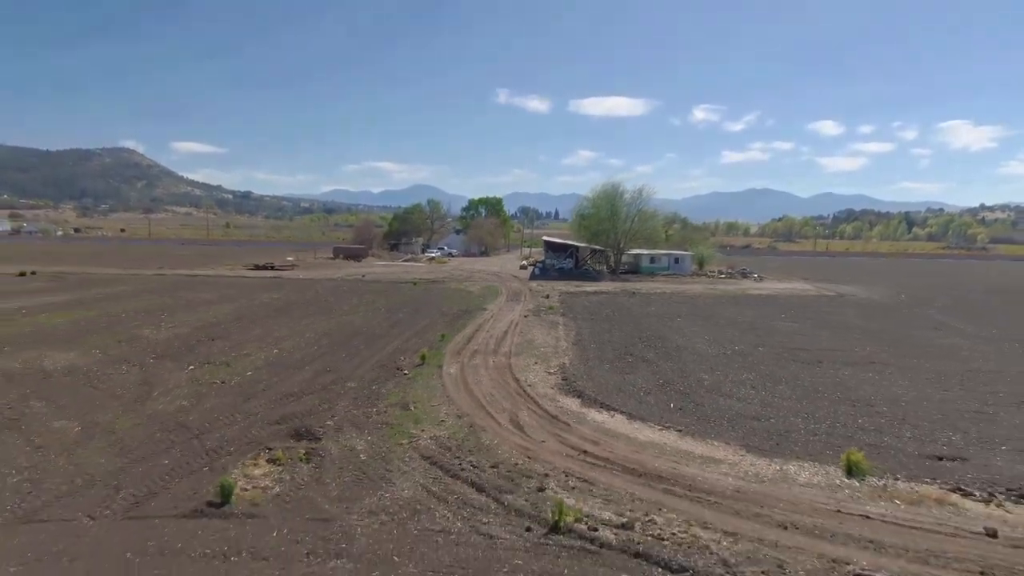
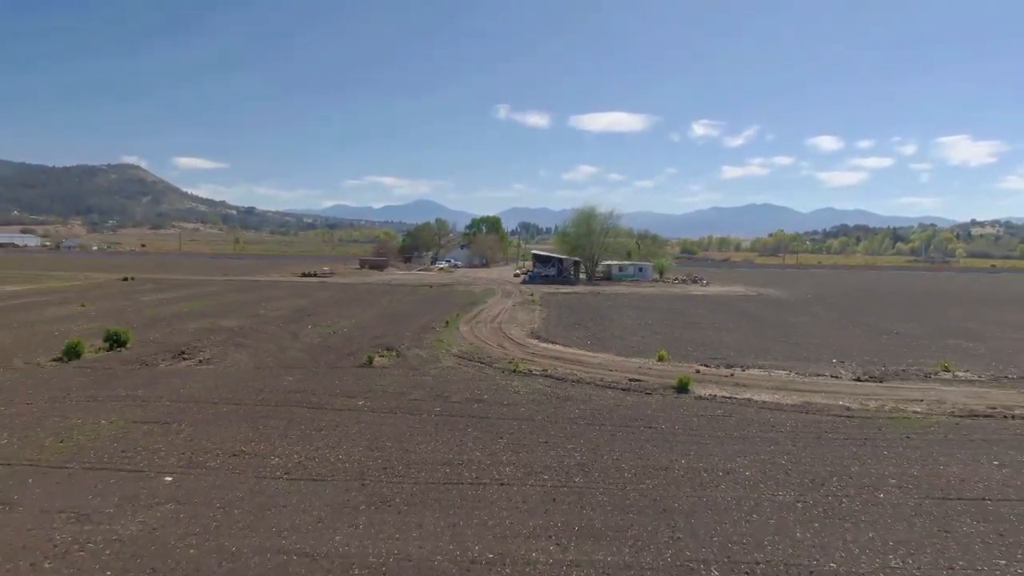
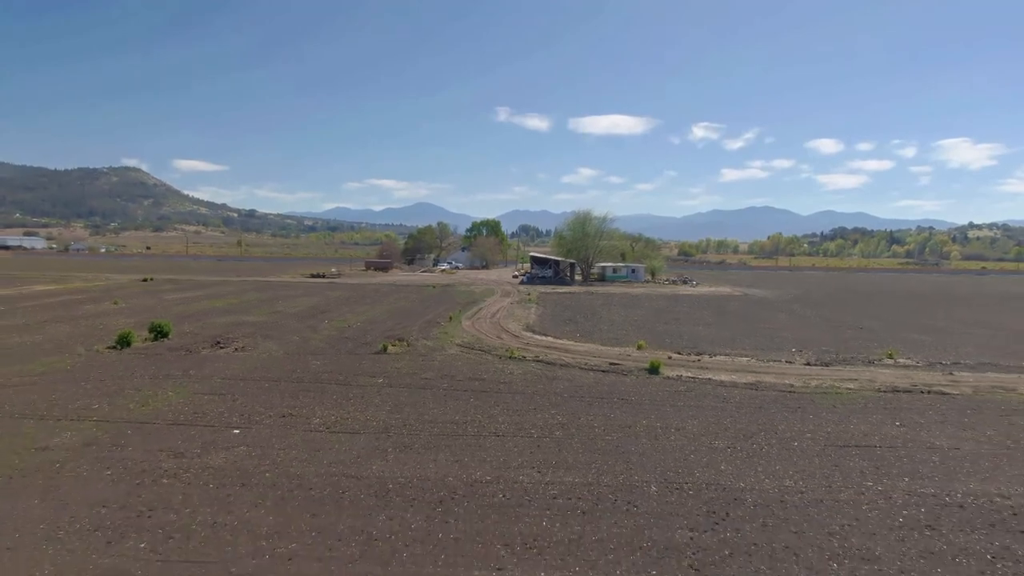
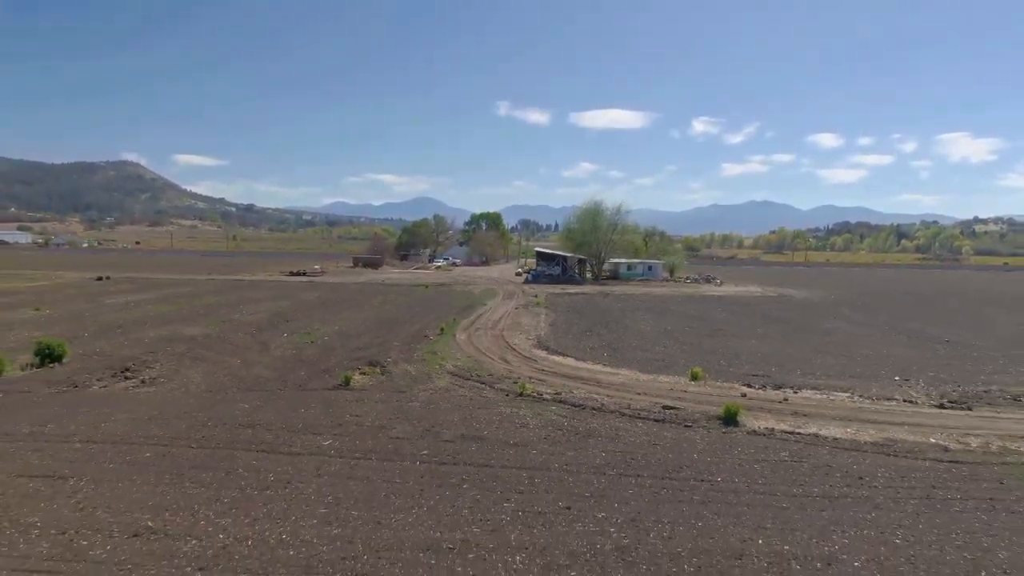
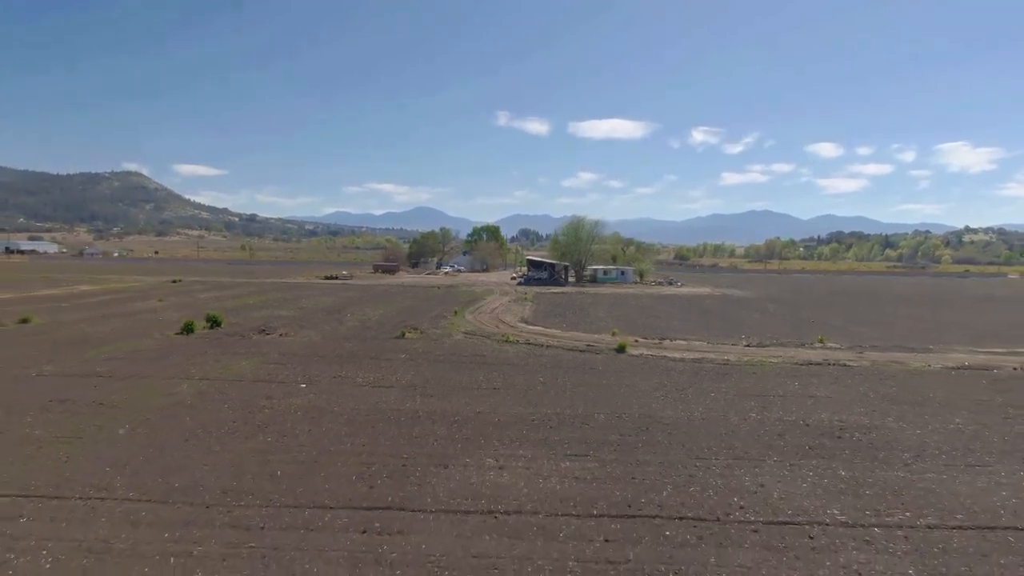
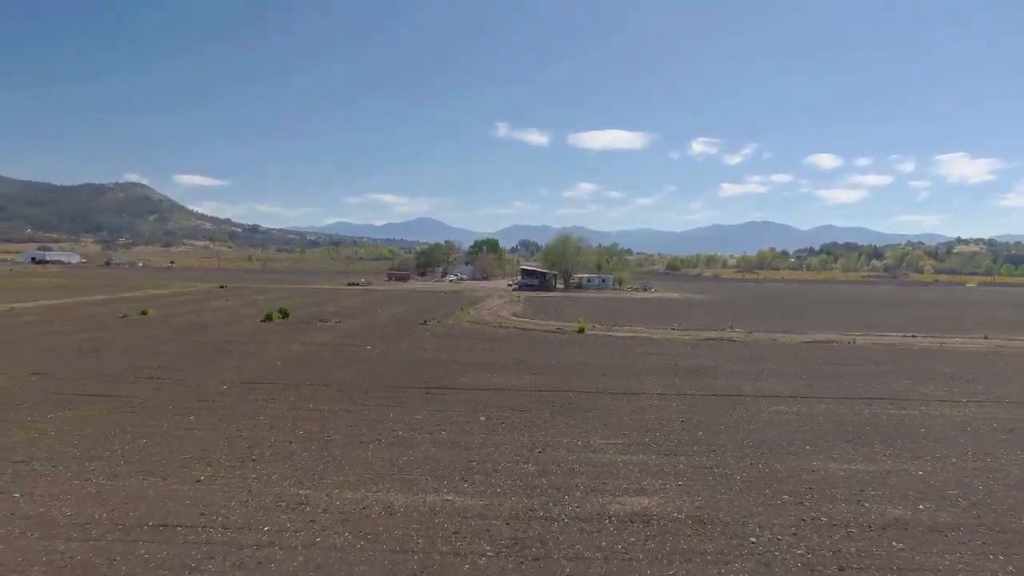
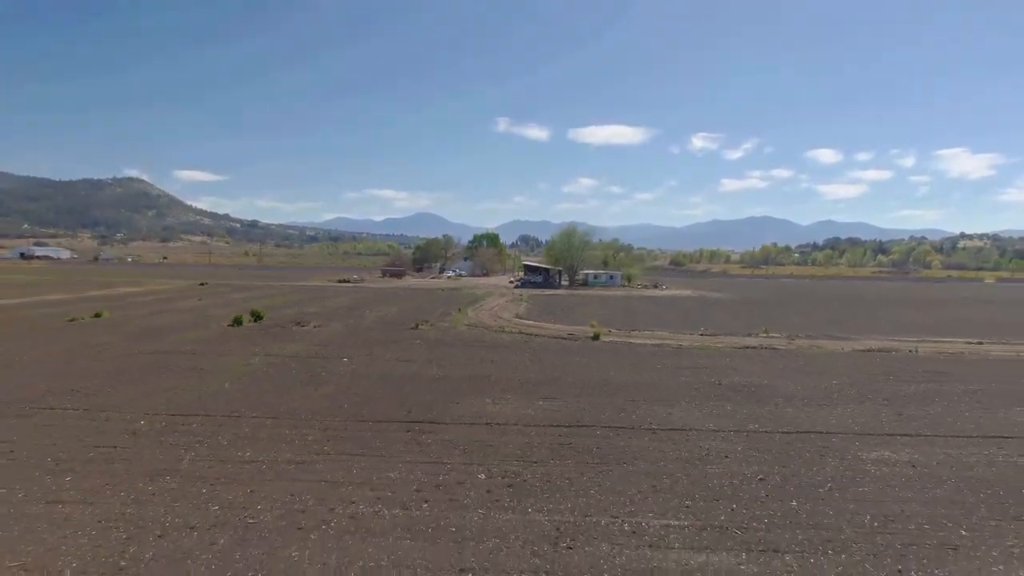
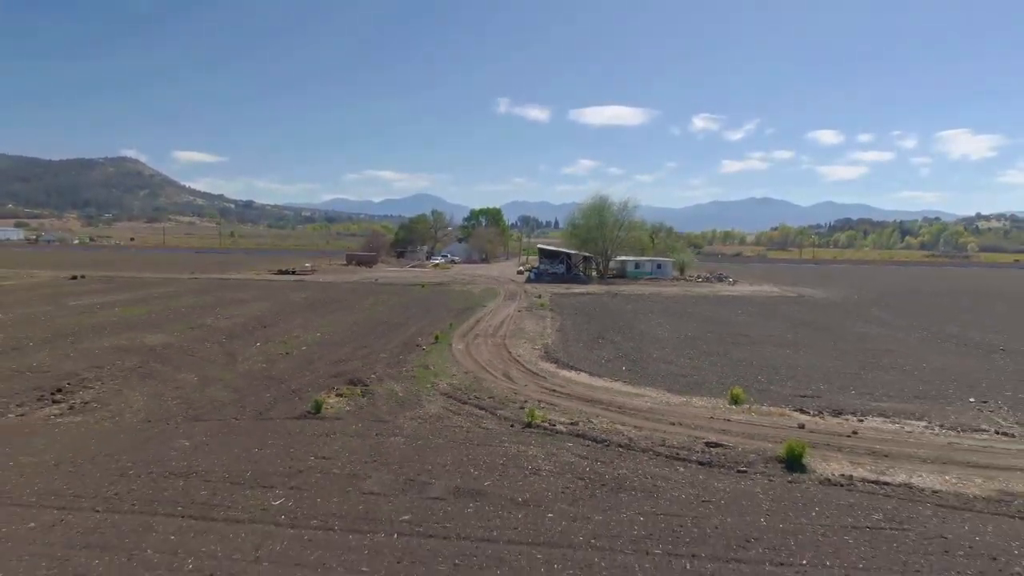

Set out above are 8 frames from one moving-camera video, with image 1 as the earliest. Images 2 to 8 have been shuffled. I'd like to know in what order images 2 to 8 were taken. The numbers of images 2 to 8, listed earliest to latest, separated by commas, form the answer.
8, 4, 2, 3, 5, 7, 6
